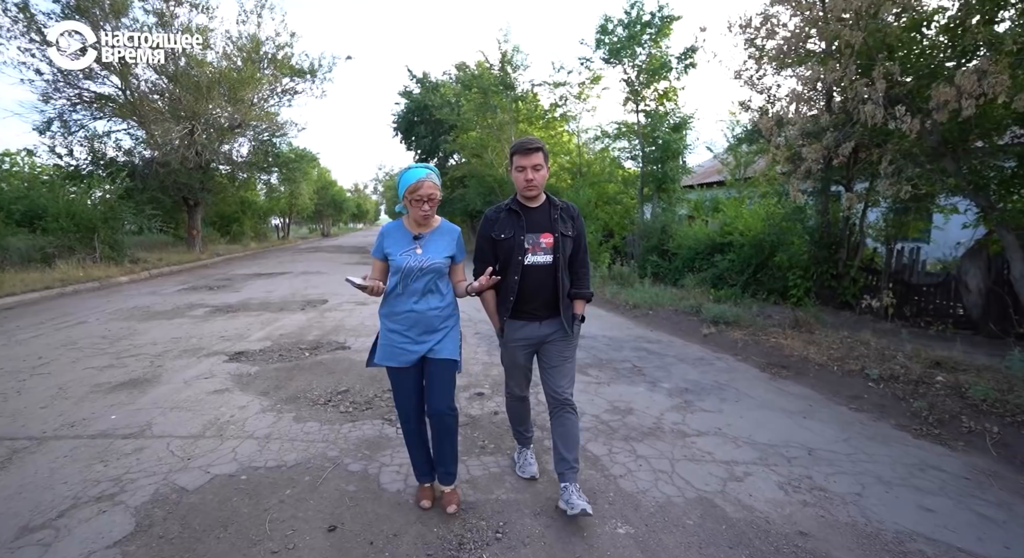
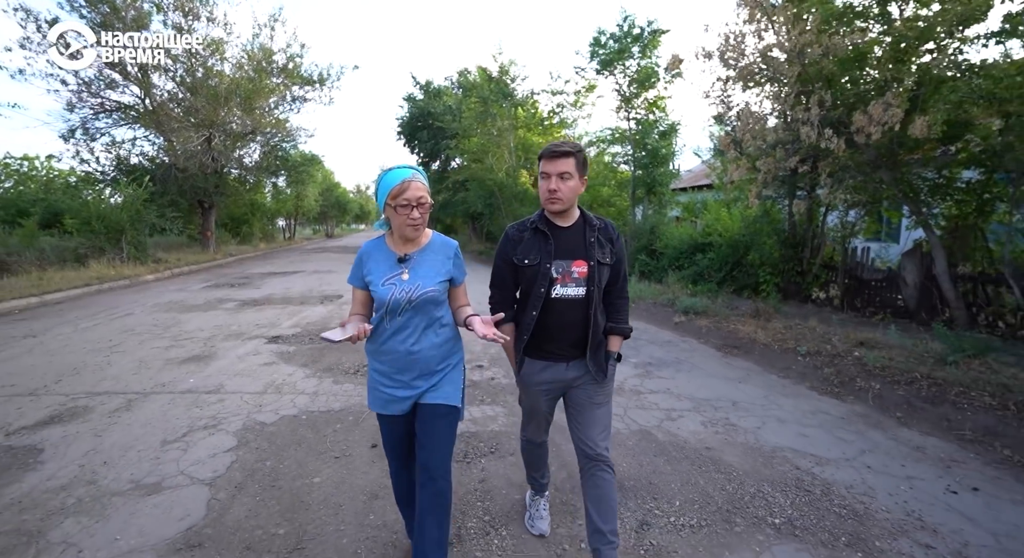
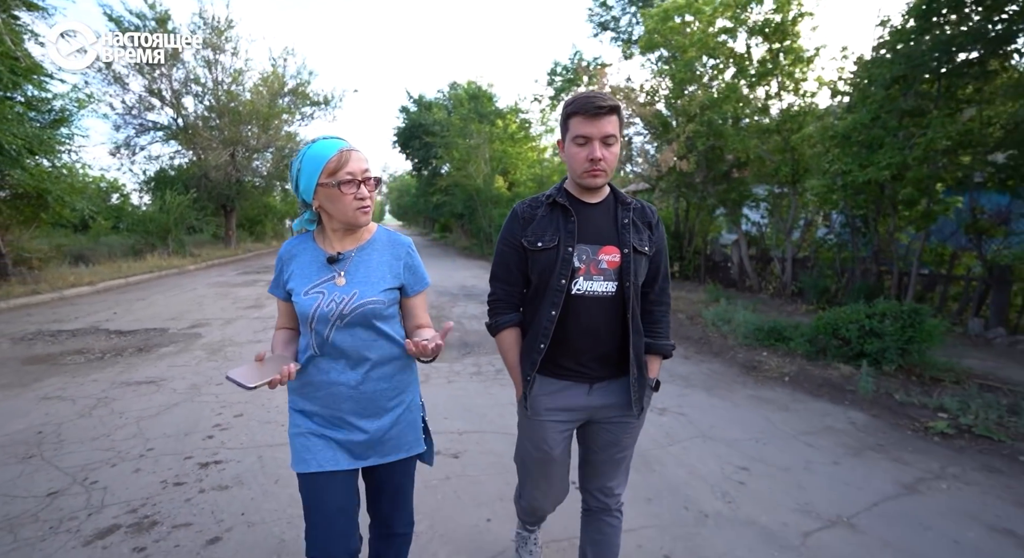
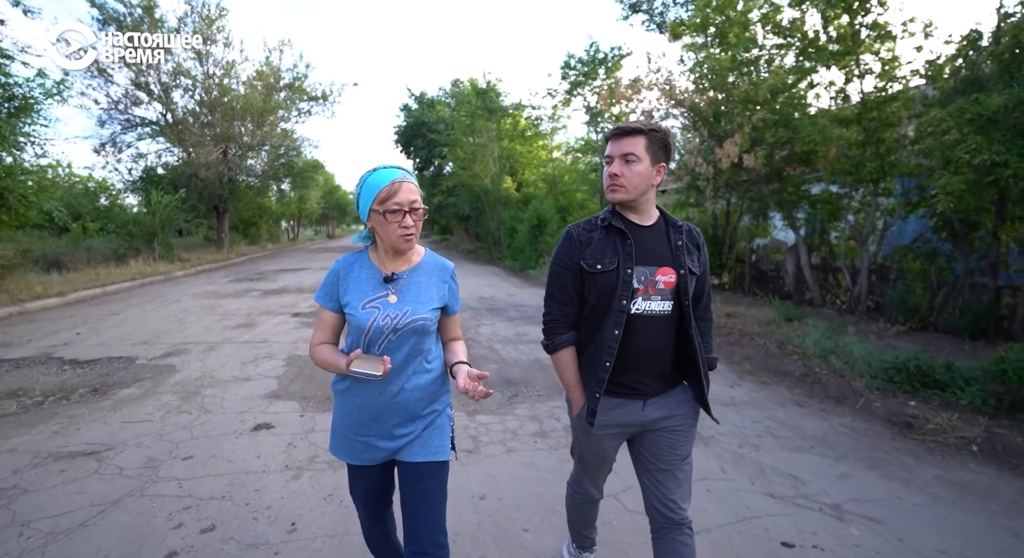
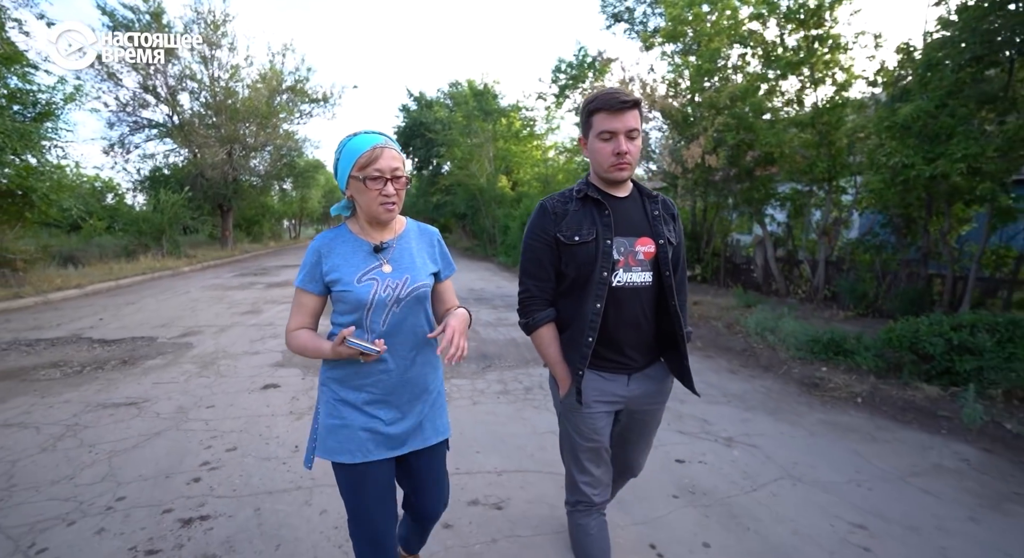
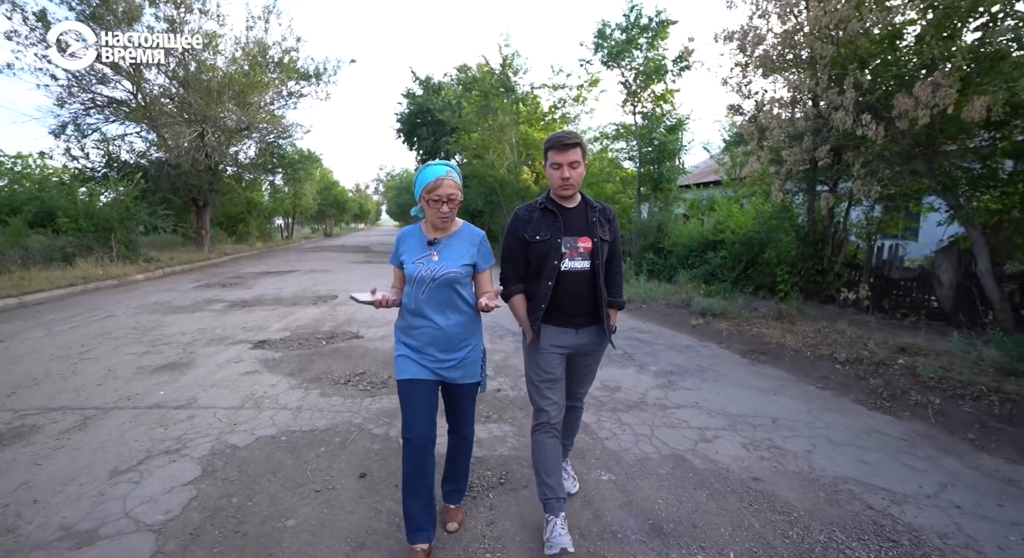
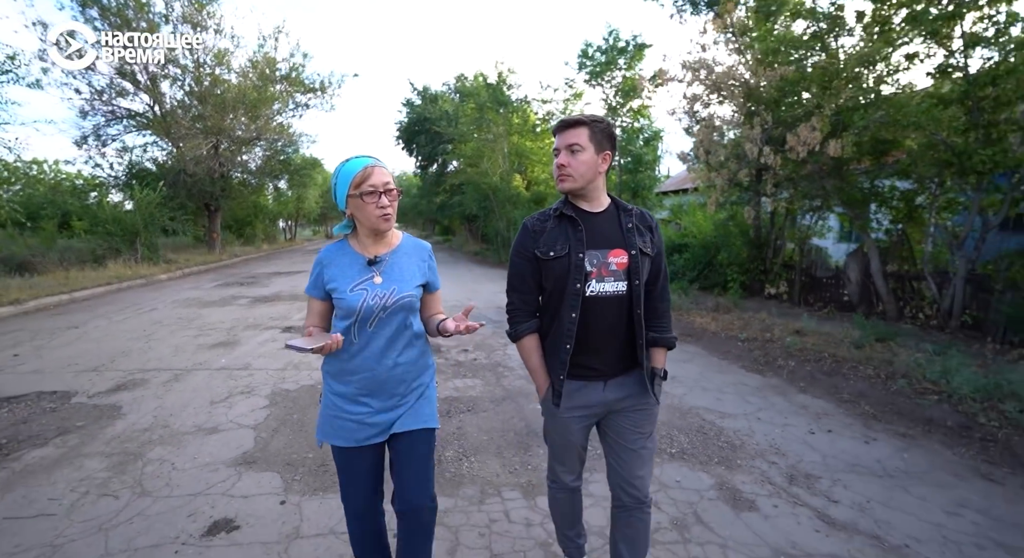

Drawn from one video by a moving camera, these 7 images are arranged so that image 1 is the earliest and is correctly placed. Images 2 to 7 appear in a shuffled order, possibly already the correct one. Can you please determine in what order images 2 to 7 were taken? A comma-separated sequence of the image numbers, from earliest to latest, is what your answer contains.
6, 2, 7, 4, 5, 3
